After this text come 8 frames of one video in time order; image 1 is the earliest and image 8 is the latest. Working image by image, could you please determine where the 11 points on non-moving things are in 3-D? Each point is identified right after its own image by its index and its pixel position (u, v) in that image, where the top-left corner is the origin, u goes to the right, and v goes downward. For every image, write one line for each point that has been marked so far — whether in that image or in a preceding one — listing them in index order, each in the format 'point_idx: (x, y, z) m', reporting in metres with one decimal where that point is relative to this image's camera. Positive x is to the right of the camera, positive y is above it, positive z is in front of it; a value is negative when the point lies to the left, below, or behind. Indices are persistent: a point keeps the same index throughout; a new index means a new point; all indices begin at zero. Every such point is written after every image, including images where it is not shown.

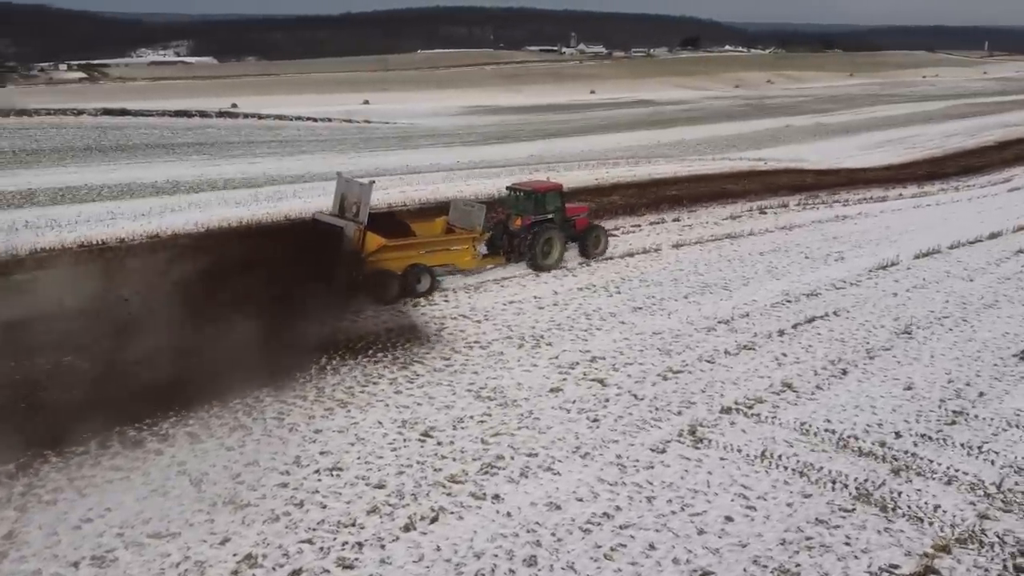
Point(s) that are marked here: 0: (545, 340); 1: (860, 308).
0: (+0.5, -0.8, +12.0) m
1: (+6.2, -0.4, +14.2) m
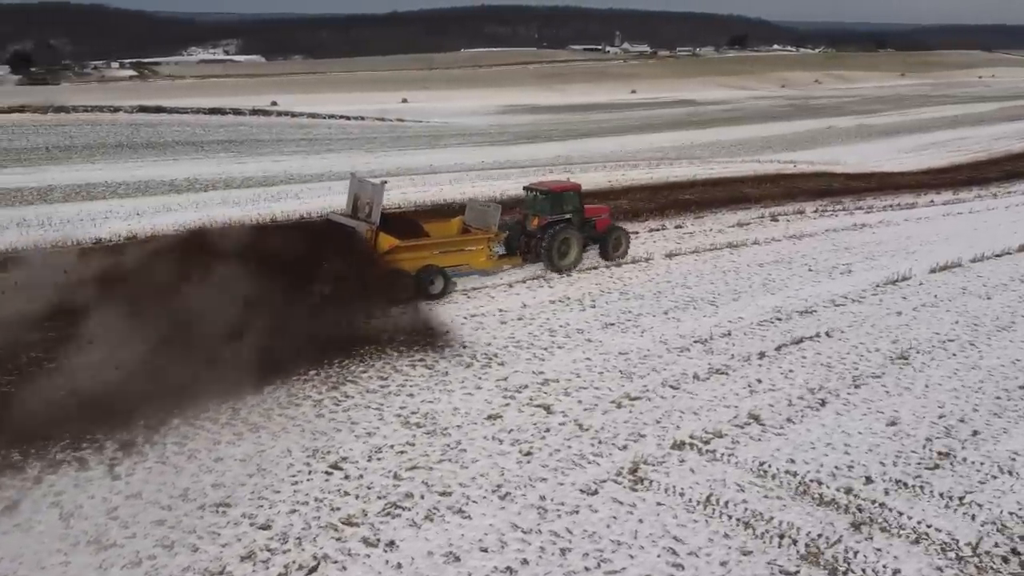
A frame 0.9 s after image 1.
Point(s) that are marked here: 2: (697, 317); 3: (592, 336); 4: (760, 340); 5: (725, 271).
0: (-0.2, -1.0, +11.1) m
1: (+5.6, -0.7, +13.1) m
2: (+3.0, -0.5, +13.2) m
3: (+1.2, -0.7, +12.1) m
4: (+3.8, -0.8, +12.3) m
5: (+4.3, +0.3, +16.1) m
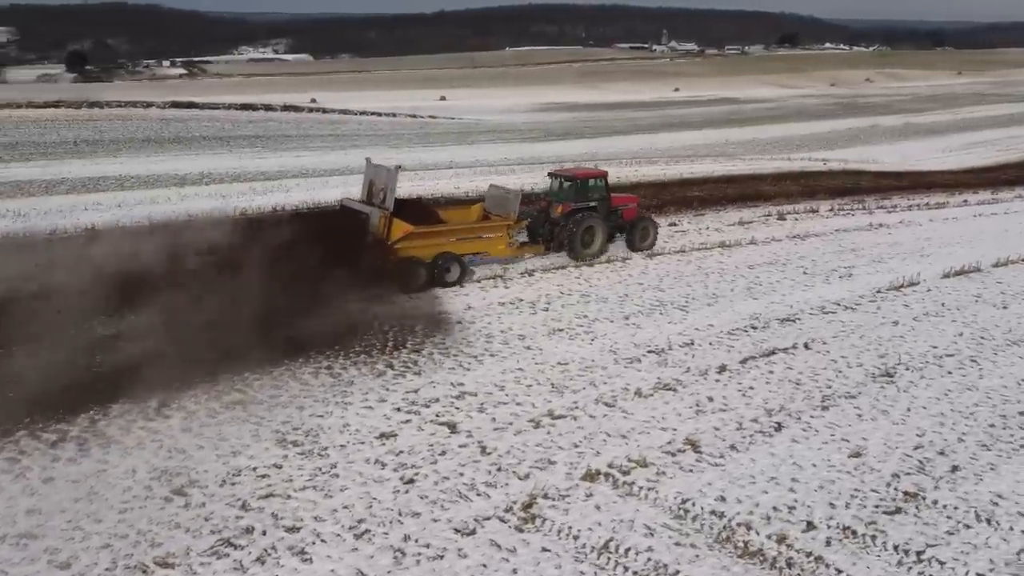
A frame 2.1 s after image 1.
0: (-1.2, -1.0, +9.9) m
1: (+4.8, -0.7, +11.5) m
2: (+2.2, -0.5, +11.8) m
3: (+0.3, -0.7, +10.9) m
4: (+2.9, -0.9, +10.9) m
5: (+3.6, +0.3, +14.6) m
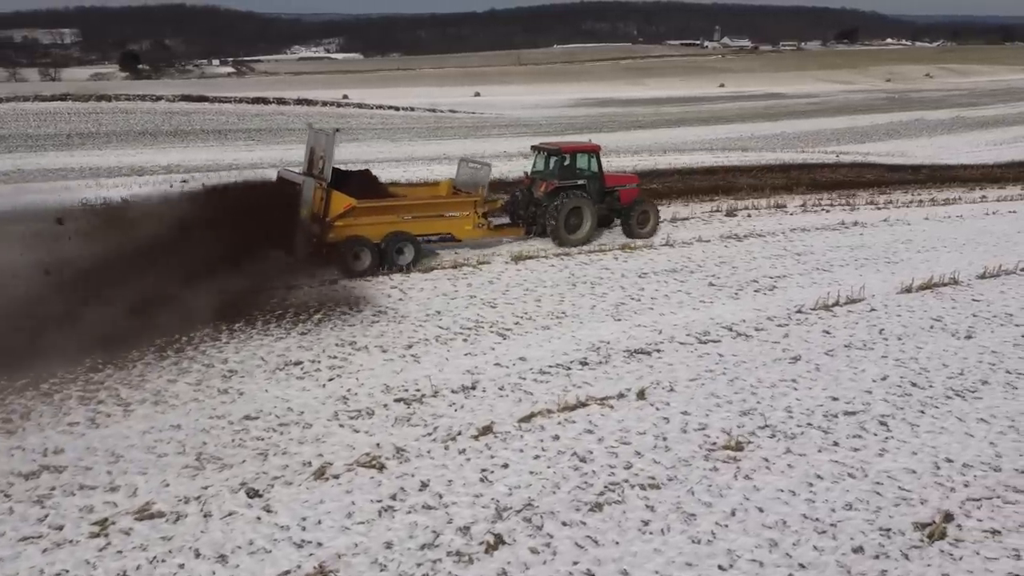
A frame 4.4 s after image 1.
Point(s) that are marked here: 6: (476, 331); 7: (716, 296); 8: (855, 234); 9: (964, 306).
0: (-4.1, -1.1, +6.8) m
1: (+1.9, -1.0, +8.0) m
2: (-0.6, -0.7, +8.5) m
3: (-2.6, -0.9, +7.6) m
4: (0.0, -1.1, +7.5) m
5: (+0.9, +0.1, +11.2) m
6: (-0.4, -0.5, +9.2) m
7: (+2.8, -0.1, +10.9) m
8: (+6.6, +1.1, +15.5) m
9: (+6.1, -0.2, +10.9) m
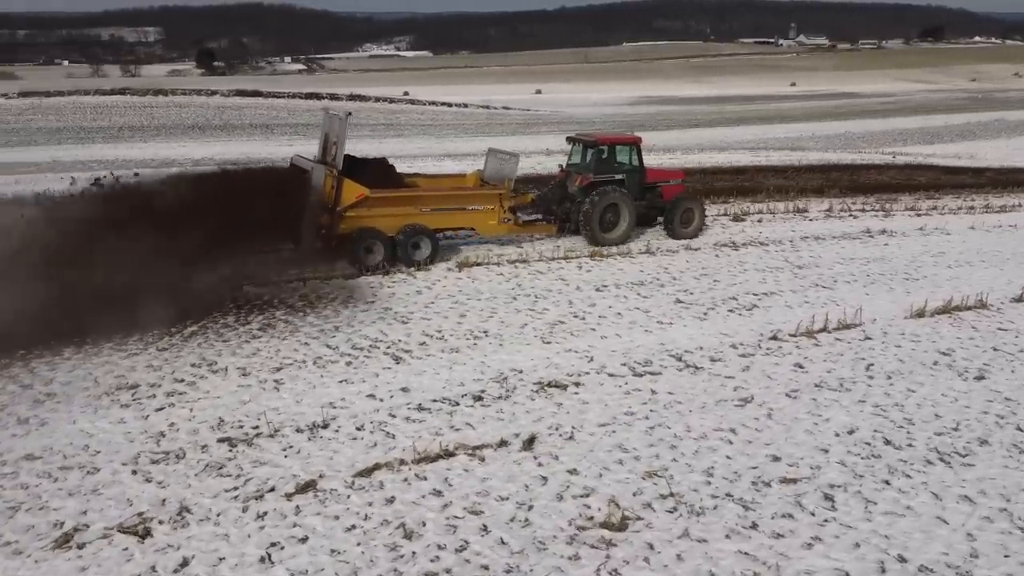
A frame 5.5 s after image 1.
0: (-5.3, -1.2, +5.7) m
1: (+0.8, -1.2, +6.4) m
2: (-1.7, -0.8, +7.1) m
3: (-3.7, -1.0, +6.4) m
4: (-1.2, -1.2, +6.0) m
5: (+0.1, -0.1, +9.6) m
6: (-1.4, -0.6, +7.8) m
7: (+1.9, -0.3, +9.2) m
8: (+6.2, +0.8, +13.5) m
9: (+5.3, -0.5, +8.9) m
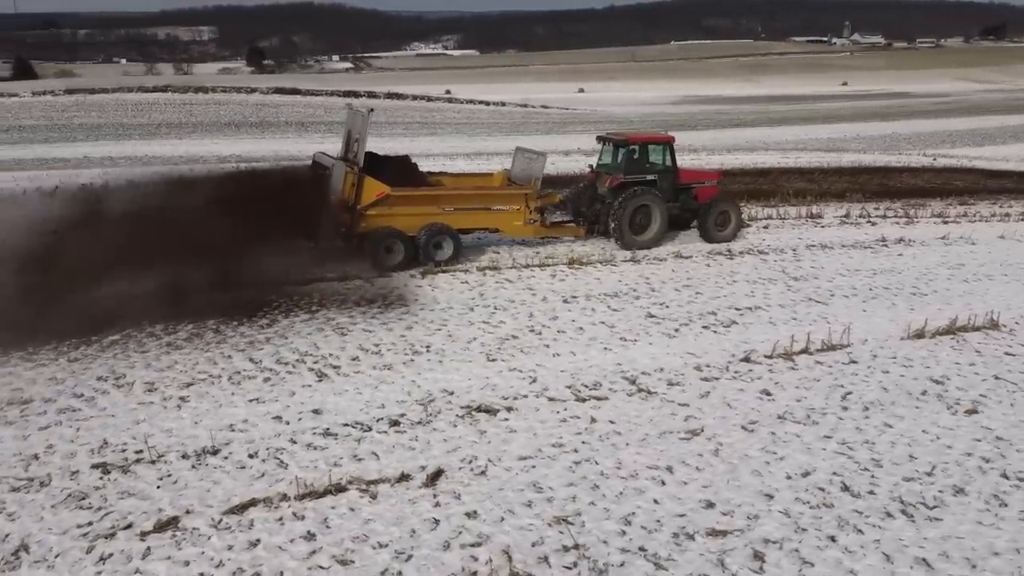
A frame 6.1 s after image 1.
0: (-6.0, -1.2, +5.3) m
1: (+0.2, -1.3, +5.7) m
2: (-2.3, -0.9, +6.5) m
3: (-4.4, -1.0, +6.0) m
4: (-1.8, -1.3, +5.5) m
5: (-0.3, -0.2, +9.0) m
6: (-1.9, -0.7, +7.2) m
7: (+1.4, -0.5, +8.5) m
8: (+5.9, +0.5, +12.5) m
9: (+4.8, -0.7, +8.0) m
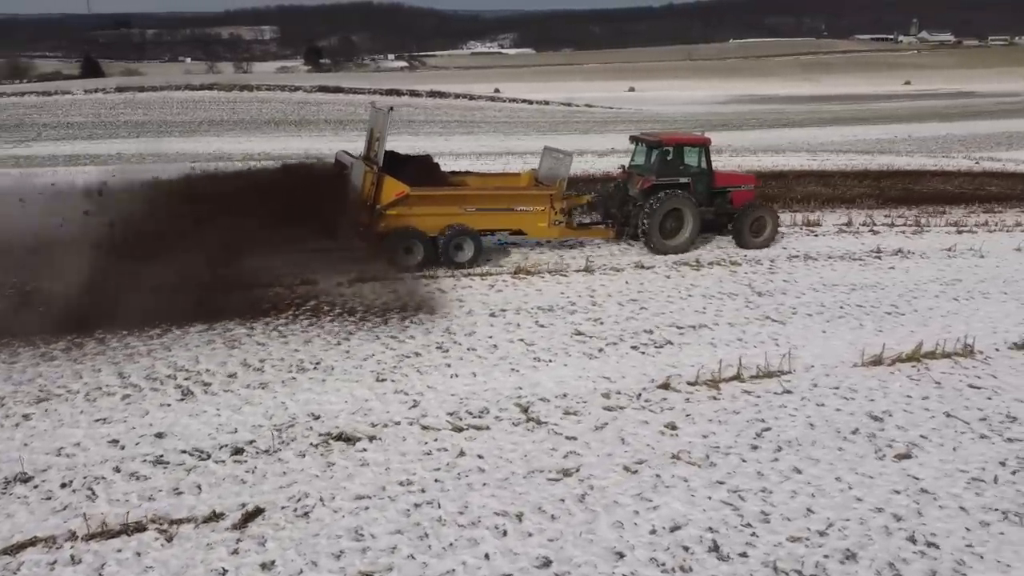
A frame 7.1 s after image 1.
0: (-7.1, -1.2, +5.1) m
1: (-0.9, -1.4, +5.1) m
2: (-3.3, -1.0, +6.1) m
3: (-5.4, -1.1, +5.6) m
4: (-2.9, -1.4, +5.0) m
5: (-1.2, -0.3, +8.4) m
6: (-2.9, -0.8, +6.7) m
7: (+0.6, -0.6, +7.8) m
8: (+5.3, +0.3, +11.5) m
9: (+3.8, -0.9, +7.1) m
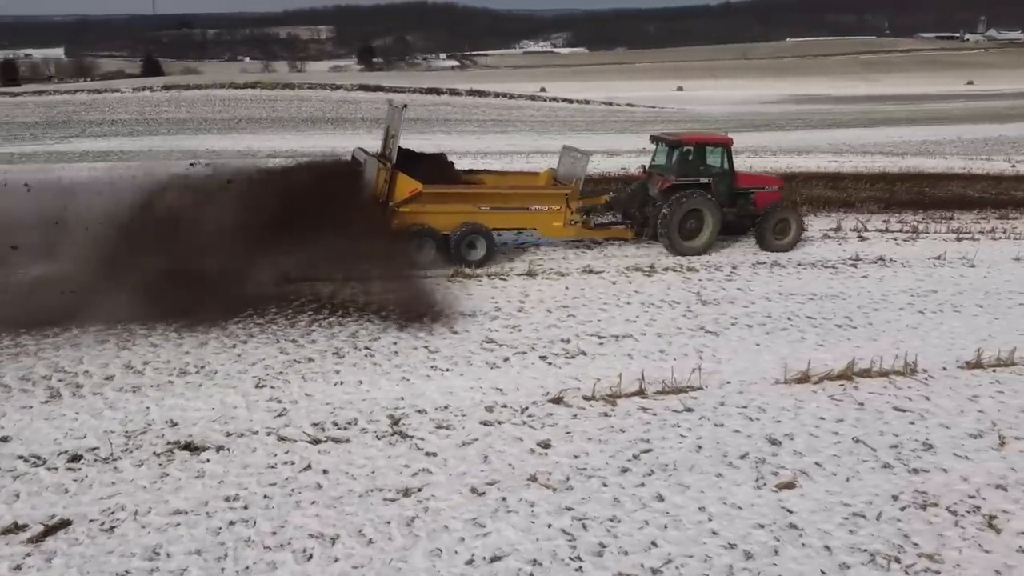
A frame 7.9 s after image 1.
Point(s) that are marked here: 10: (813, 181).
0: (-8.2, -1.1, +5.3) m
1: (-2.0, -1.4, +4.8) m
2: (-4.3, -1.0, +6.0) m
3: (-6.5, -1.0, +5.7) m
4: (-4.0, -1.4, +4.8) m
5: (-2.1, -0.3, +8.1) m
6: (-3.9, -0.8, +6.6) m
7: (-0.4, -0.7, +7.4) m
8: (+4.6, +0.2, +10.8) m
9: (+2.9, -1.1, +6.5) m
10: (+7.1, +2.6, +19.5) m
